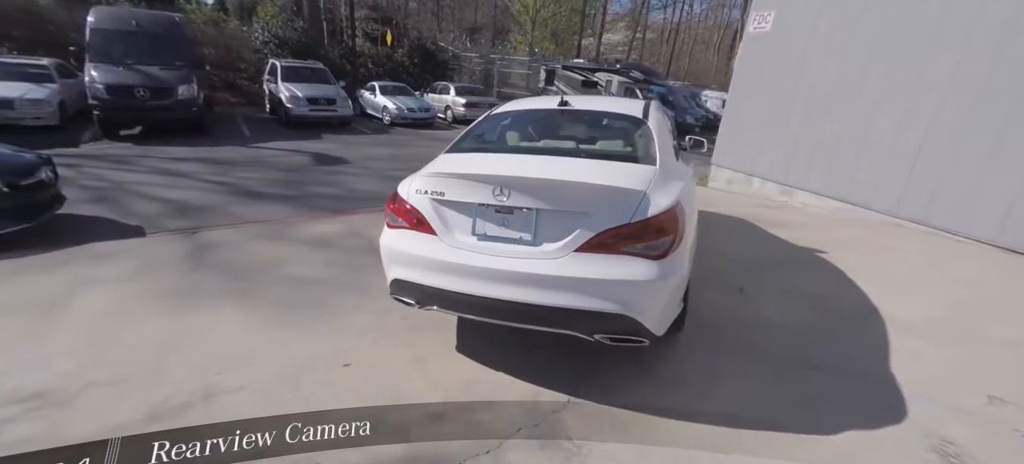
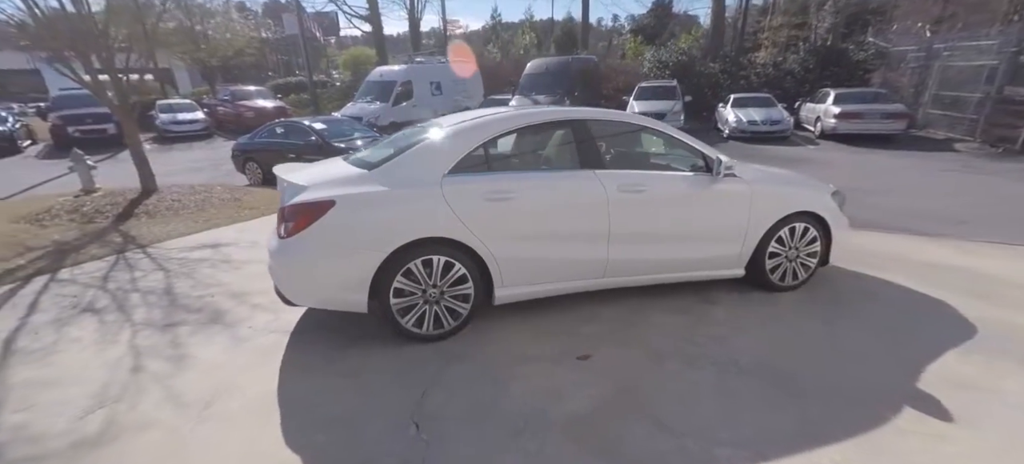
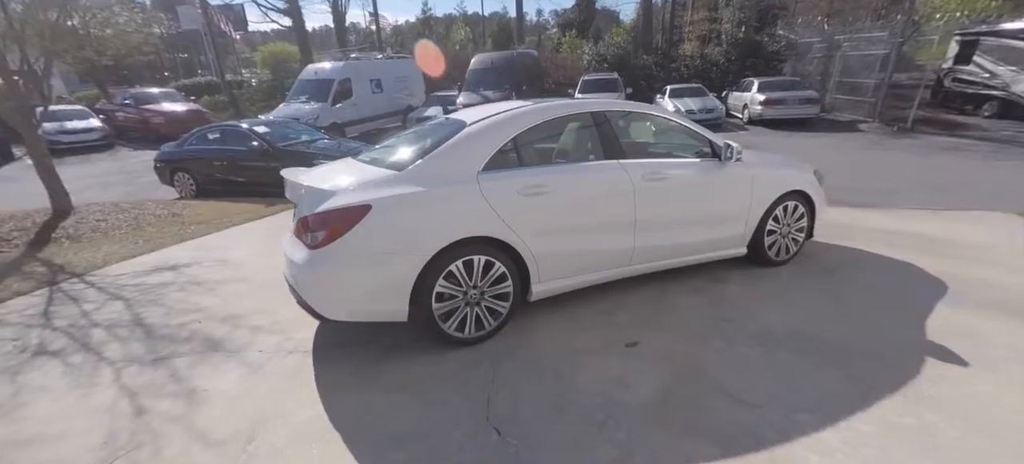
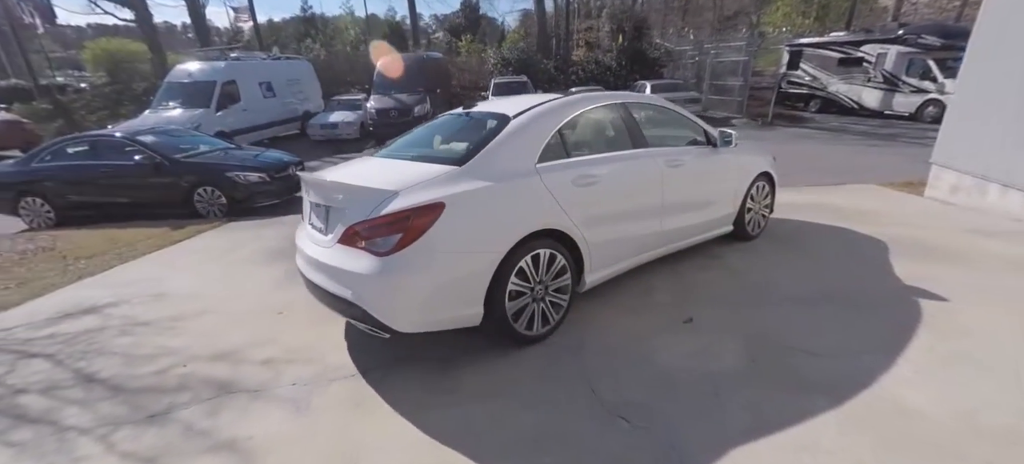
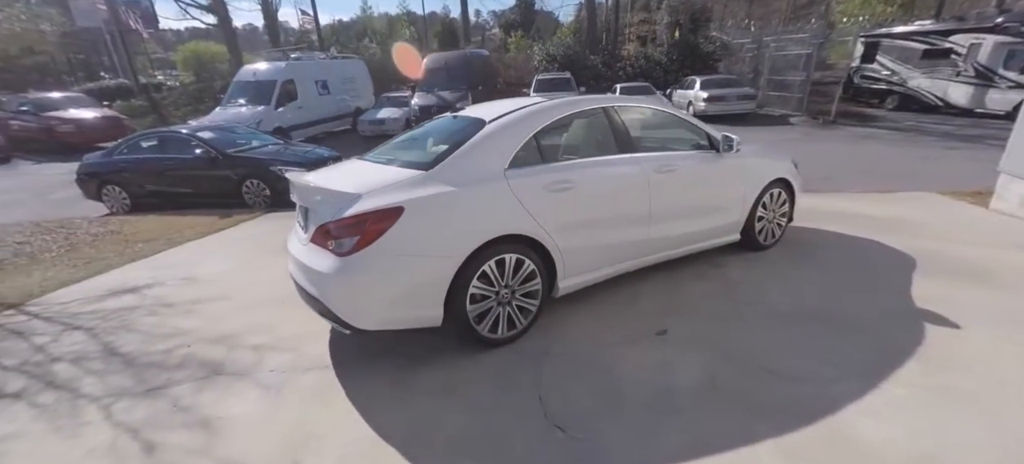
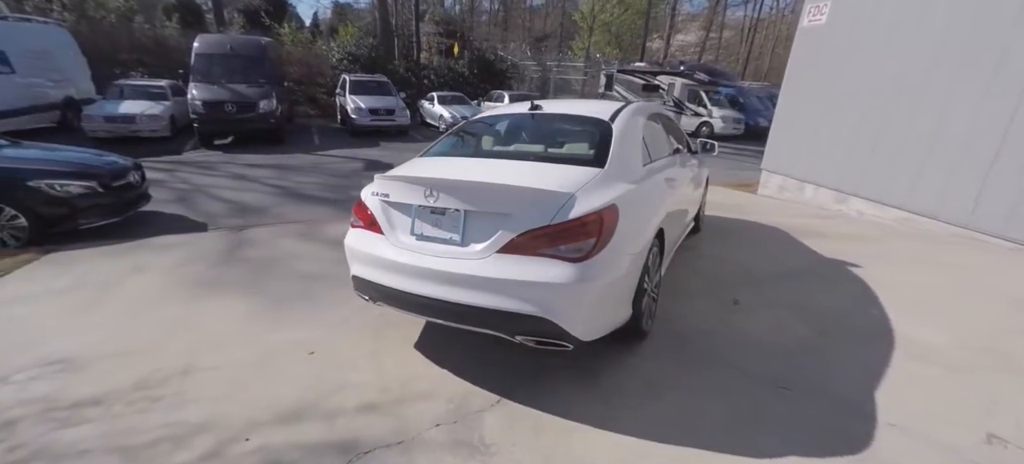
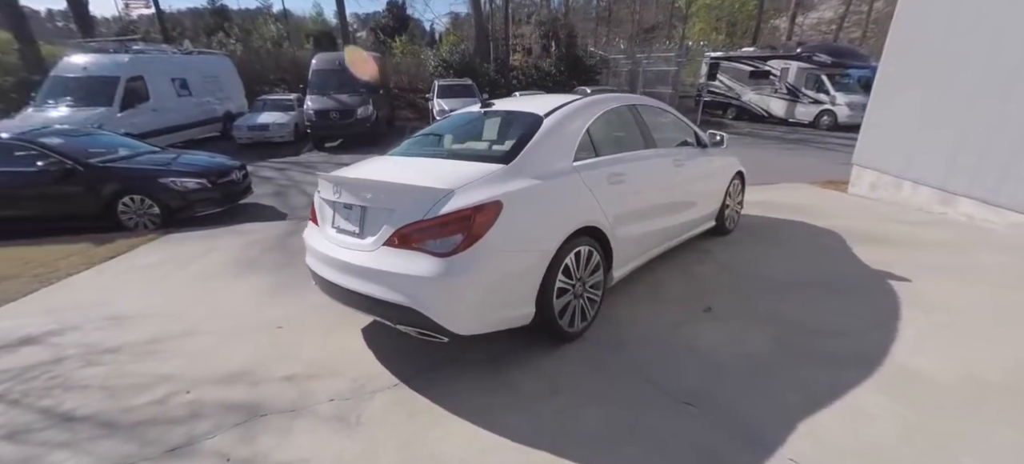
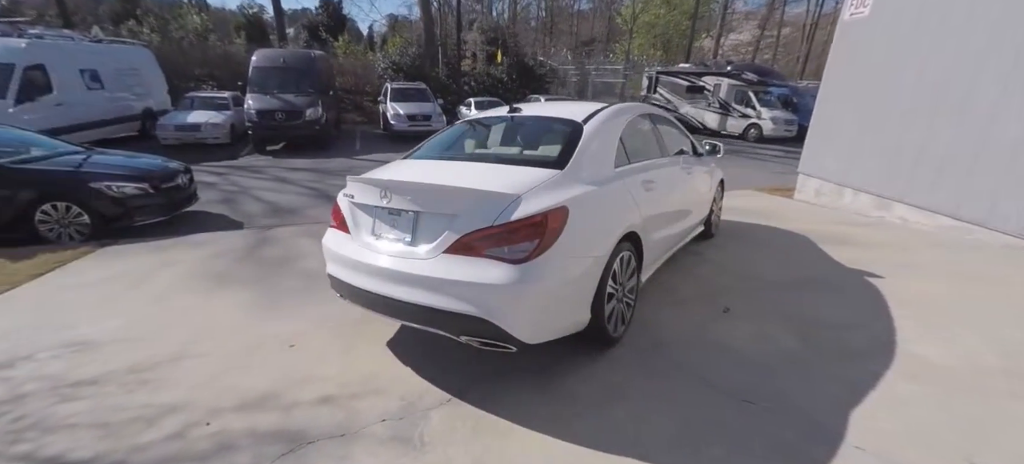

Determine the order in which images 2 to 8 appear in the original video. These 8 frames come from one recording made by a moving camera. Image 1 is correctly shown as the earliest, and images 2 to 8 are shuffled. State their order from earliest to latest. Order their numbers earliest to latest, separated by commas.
6, 8, 7, 4, 5, 3, 2
